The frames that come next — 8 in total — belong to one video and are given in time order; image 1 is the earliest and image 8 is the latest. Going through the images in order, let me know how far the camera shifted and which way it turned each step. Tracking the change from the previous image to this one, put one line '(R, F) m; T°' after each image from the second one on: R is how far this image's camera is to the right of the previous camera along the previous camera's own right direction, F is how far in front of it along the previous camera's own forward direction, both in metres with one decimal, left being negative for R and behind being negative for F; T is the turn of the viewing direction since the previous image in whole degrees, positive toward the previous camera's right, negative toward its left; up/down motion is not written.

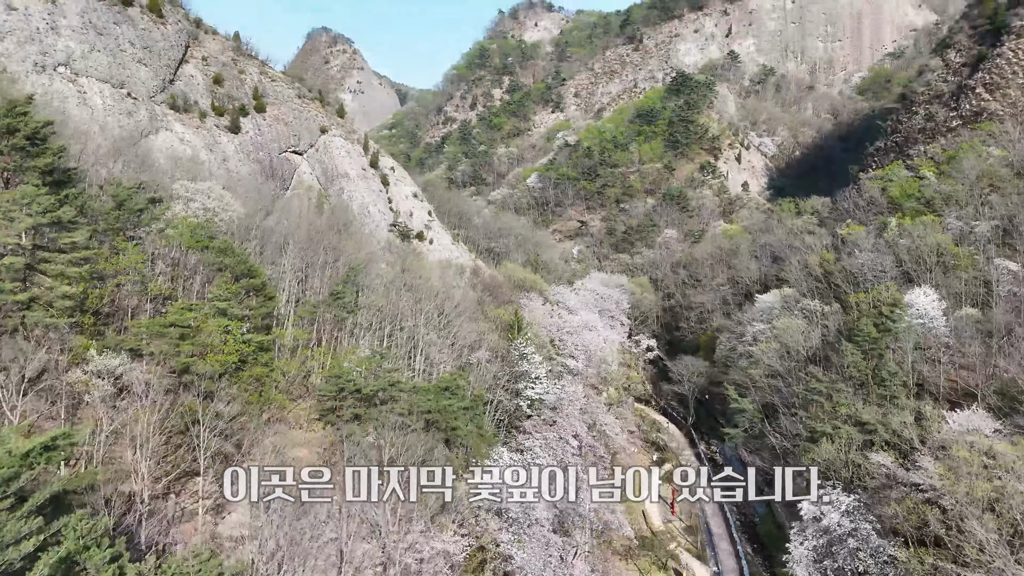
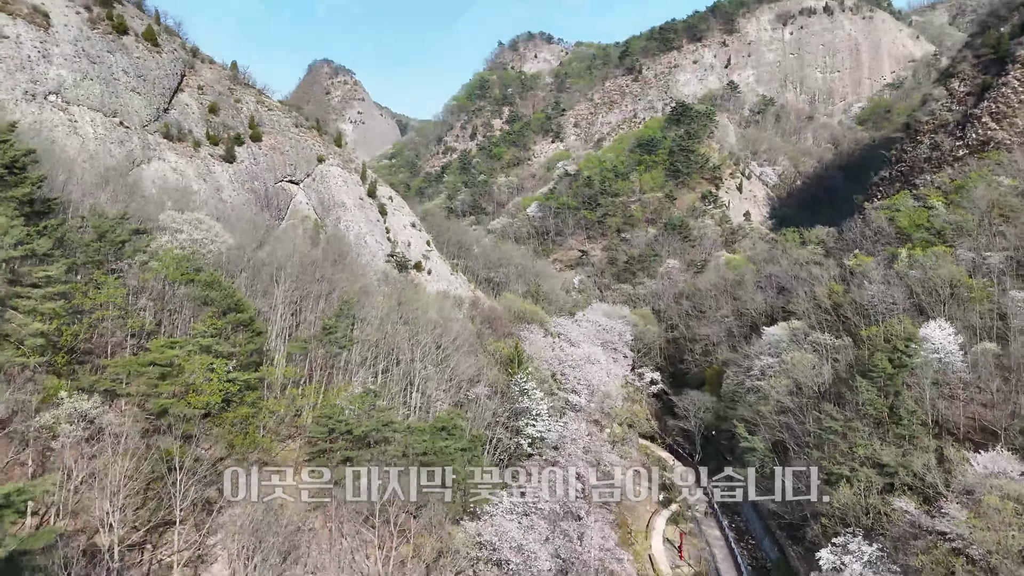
(0.0, +0.9) m; 0°
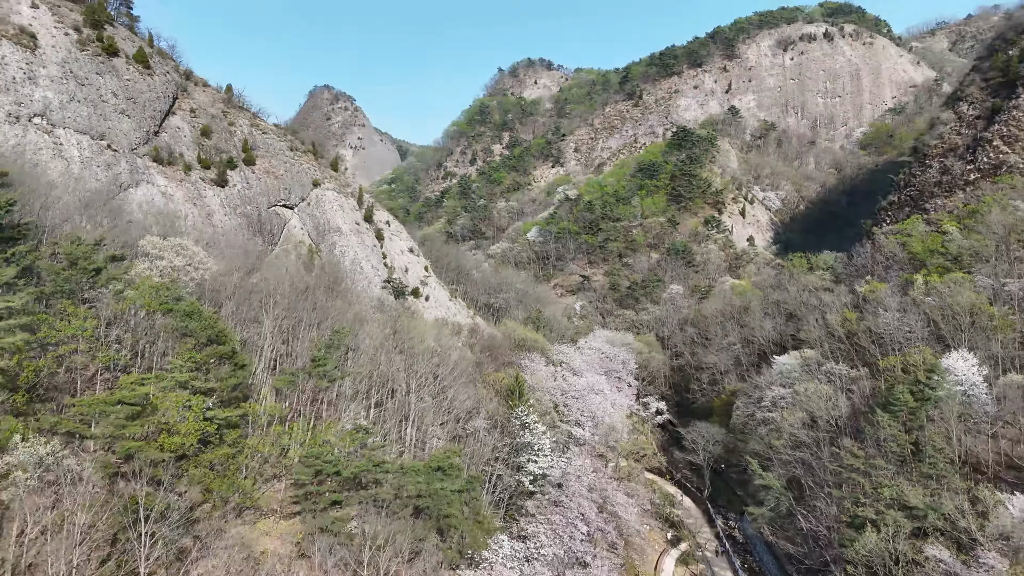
(0.0, +1.2) m; 0°
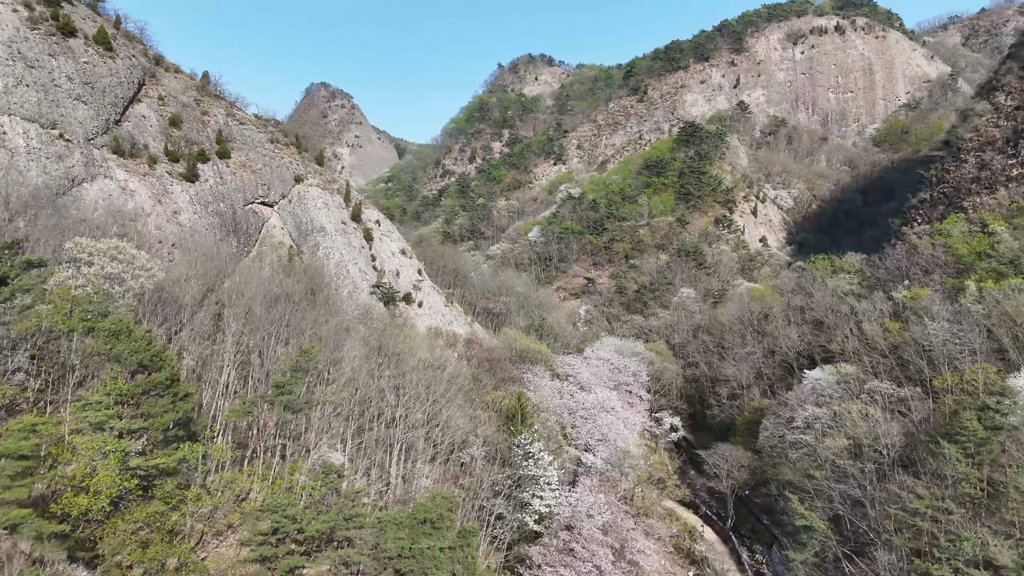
(-0.1, +3.3) m; 0°
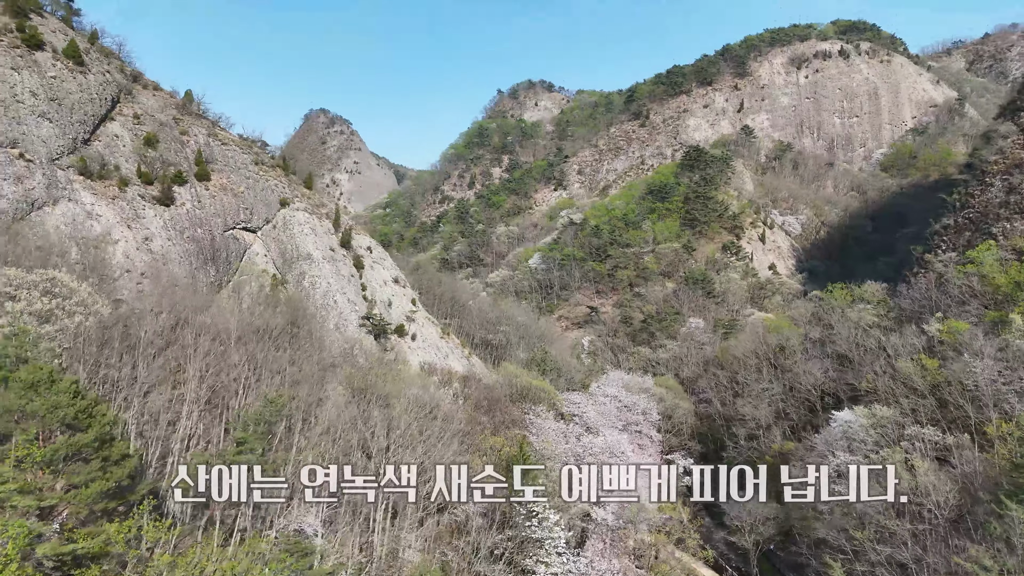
(-0.1, +2.4) m; 0°
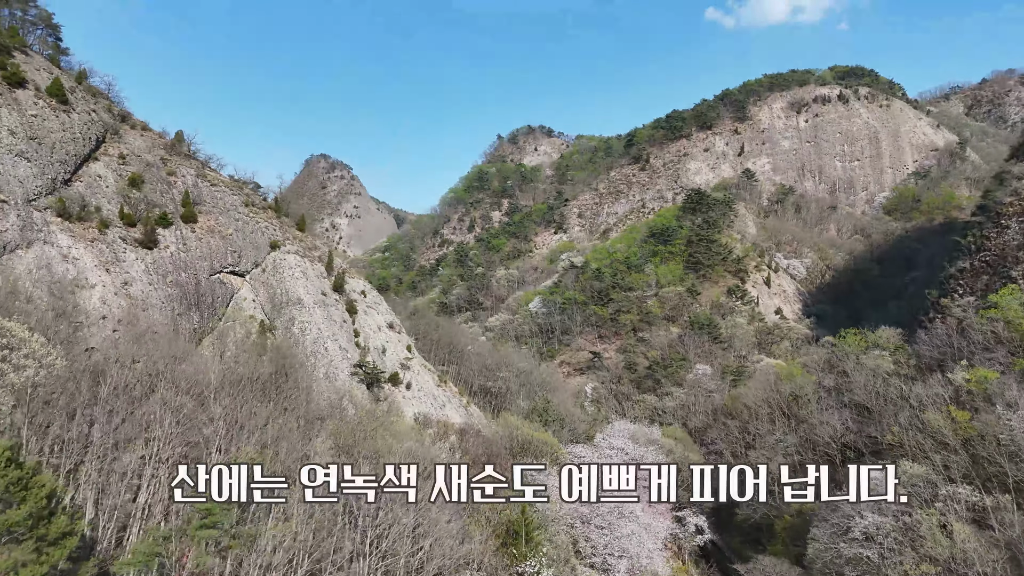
(0.0, +1.5) m; 0°
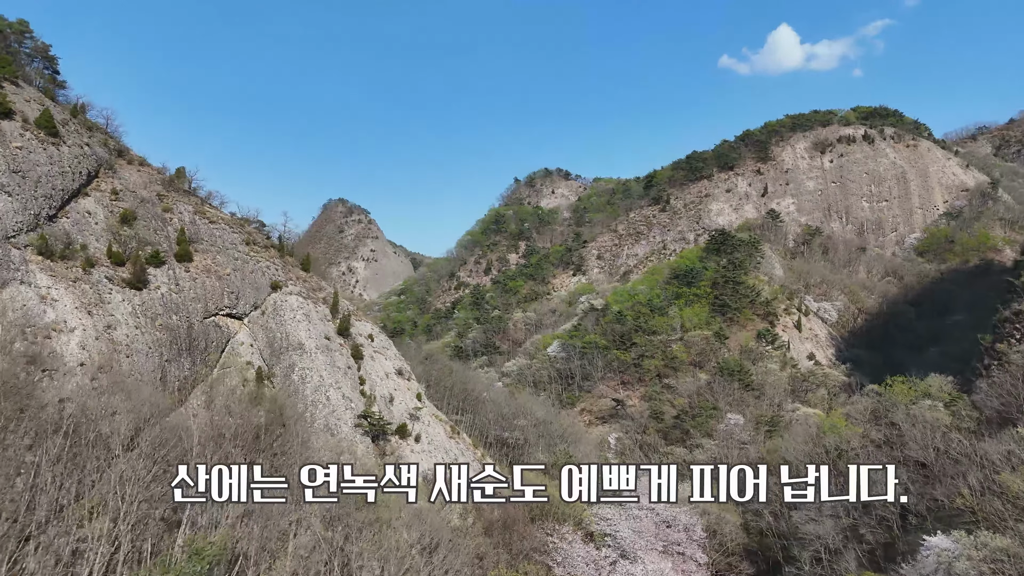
(-0.1, +2.4) m; -1°
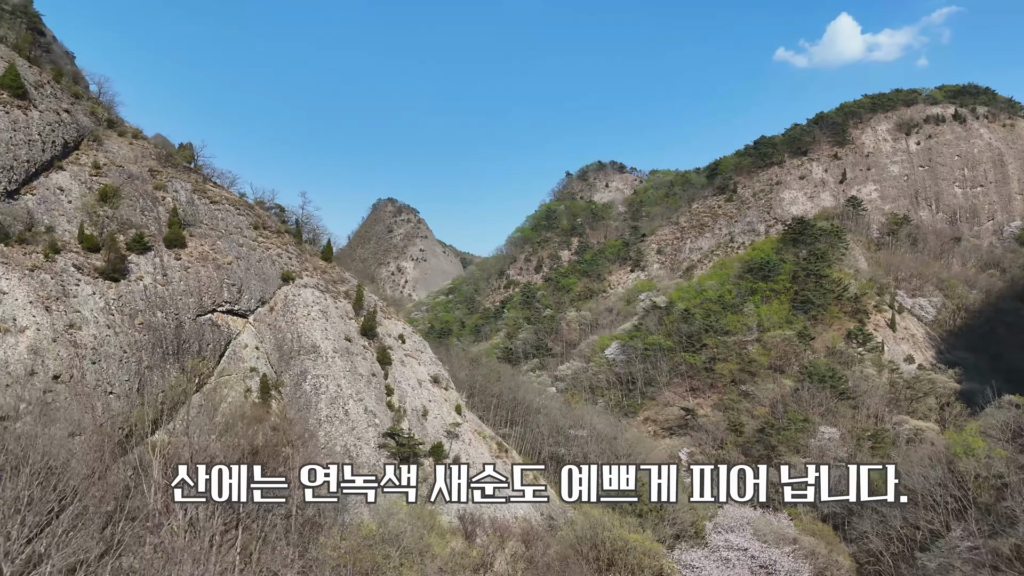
(-0.2, +5.2) m; -4°
